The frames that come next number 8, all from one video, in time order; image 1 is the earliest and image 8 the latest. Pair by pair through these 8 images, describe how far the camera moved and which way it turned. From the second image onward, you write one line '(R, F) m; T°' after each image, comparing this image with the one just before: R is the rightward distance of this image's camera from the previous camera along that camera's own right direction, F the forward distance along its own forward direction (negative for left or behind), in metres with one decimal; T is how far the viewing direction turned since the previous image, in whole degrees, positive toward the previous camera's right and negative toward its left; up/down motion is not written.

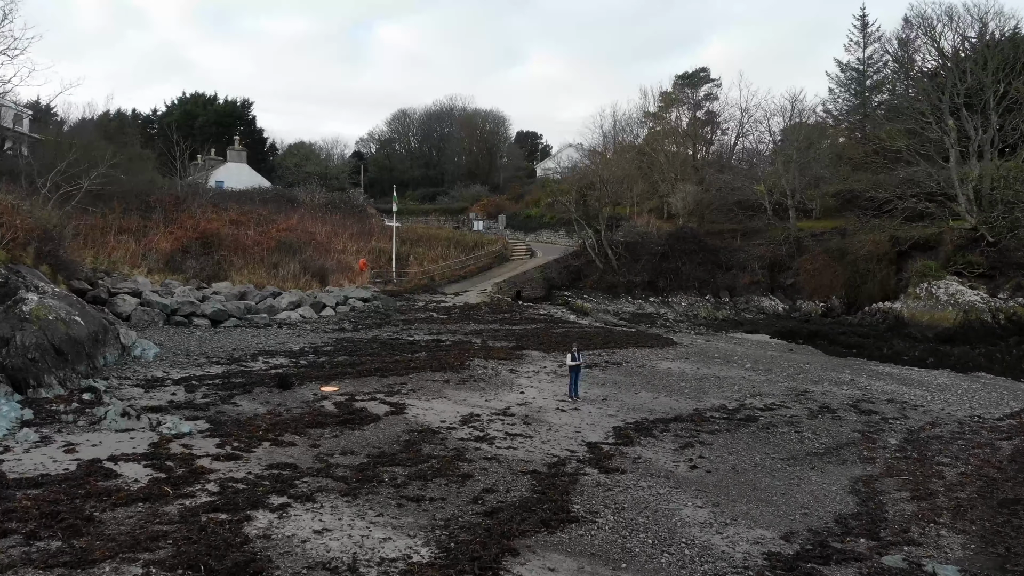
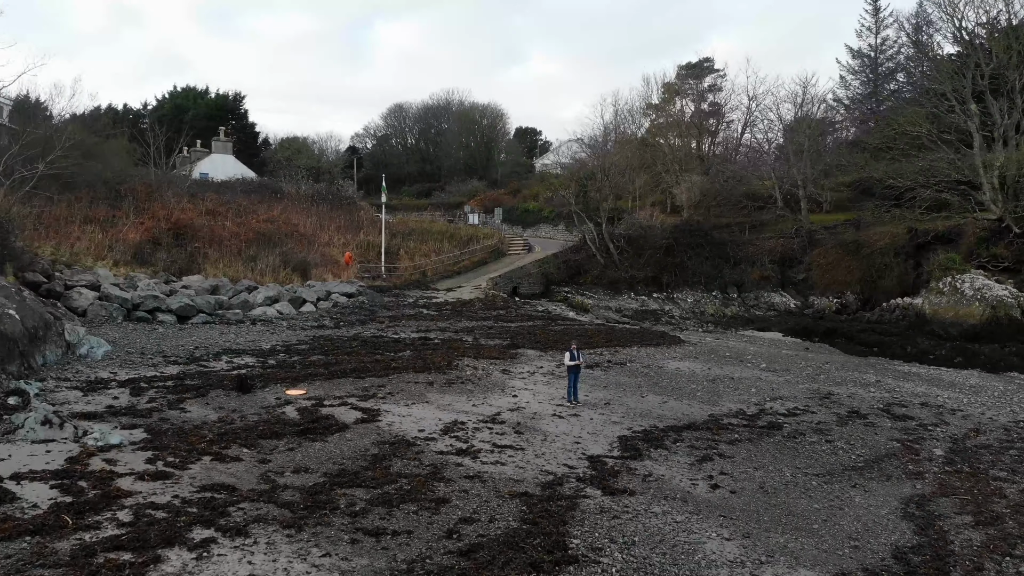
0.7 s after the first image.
(+0.1, +1.6) m; 0°
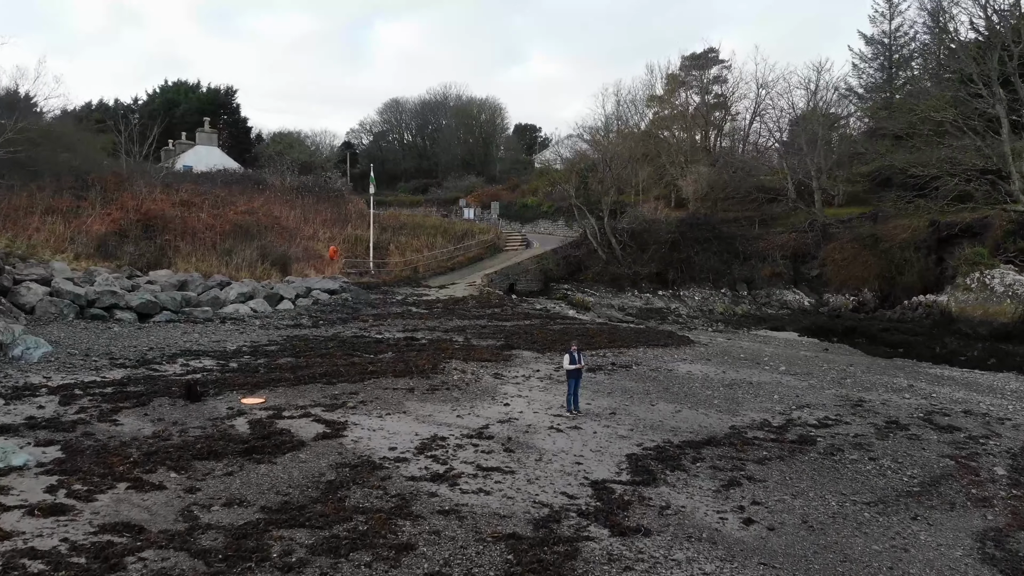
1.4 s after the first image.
(+0.1, +1.6) m; 0°
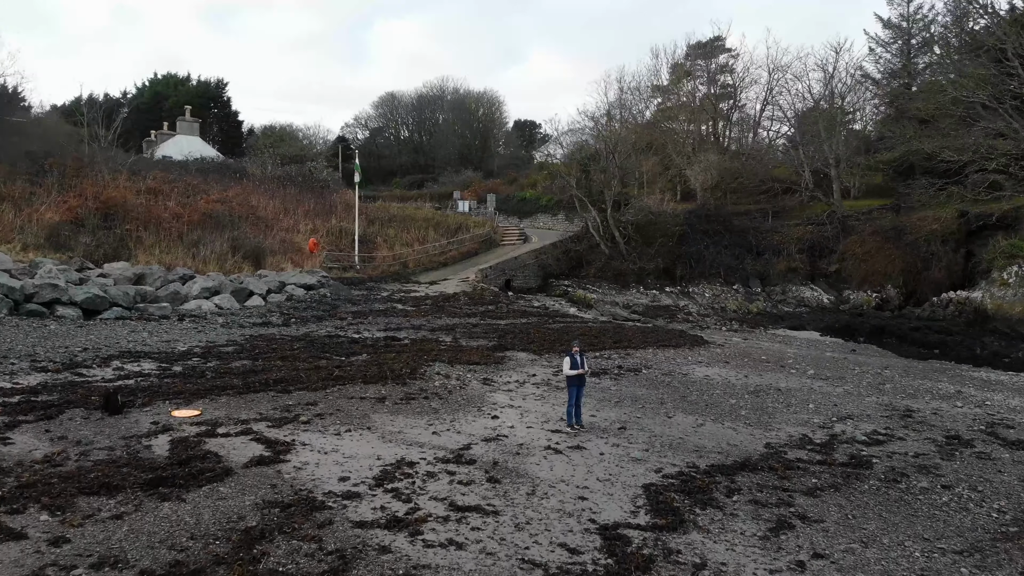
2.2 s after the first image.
(+0.1, +1.8) m; 0°
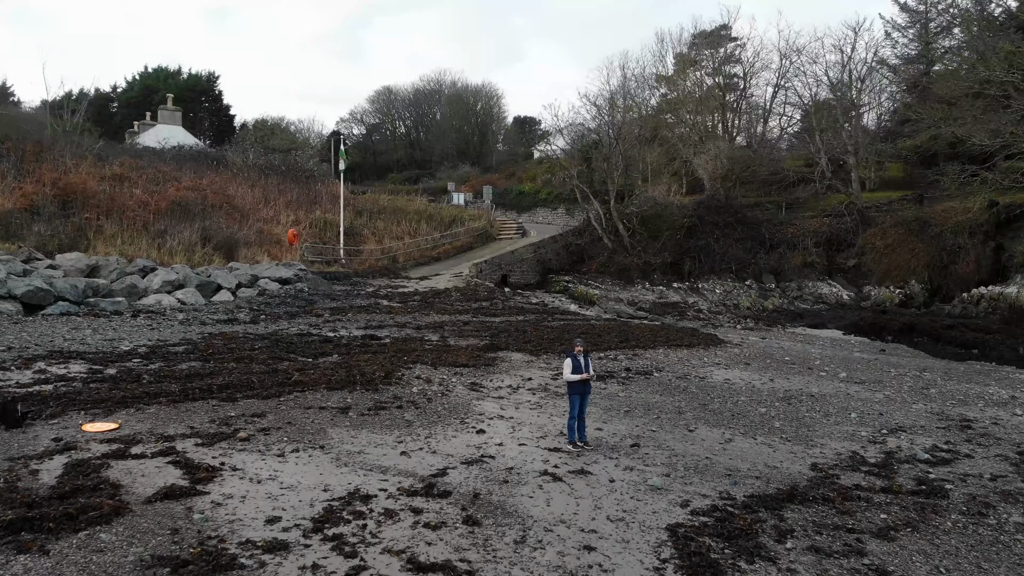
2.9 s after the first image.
(+0.1, +1.6) m; 0°
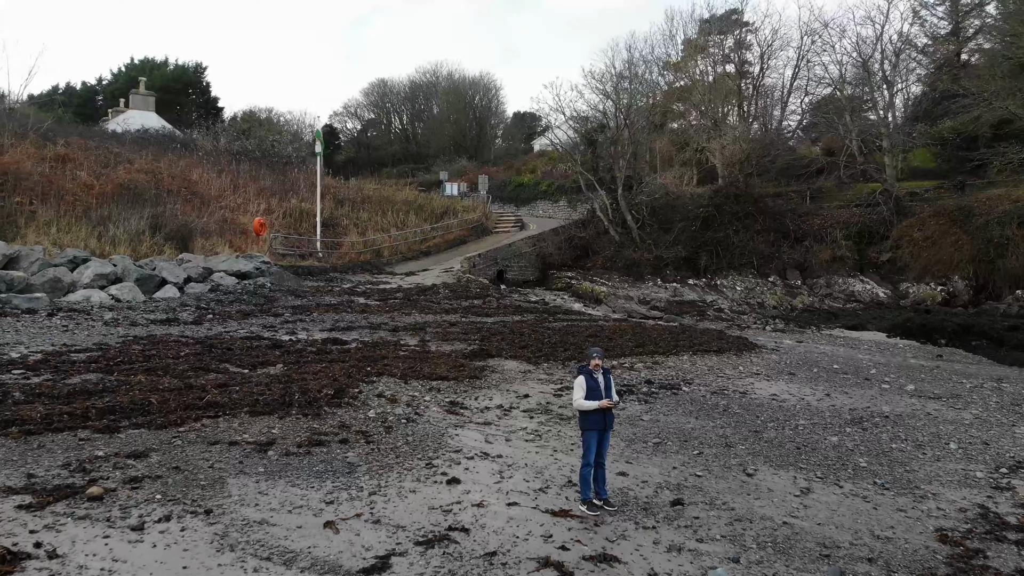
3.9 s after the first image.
(+0.1, +2.2) m; 0°
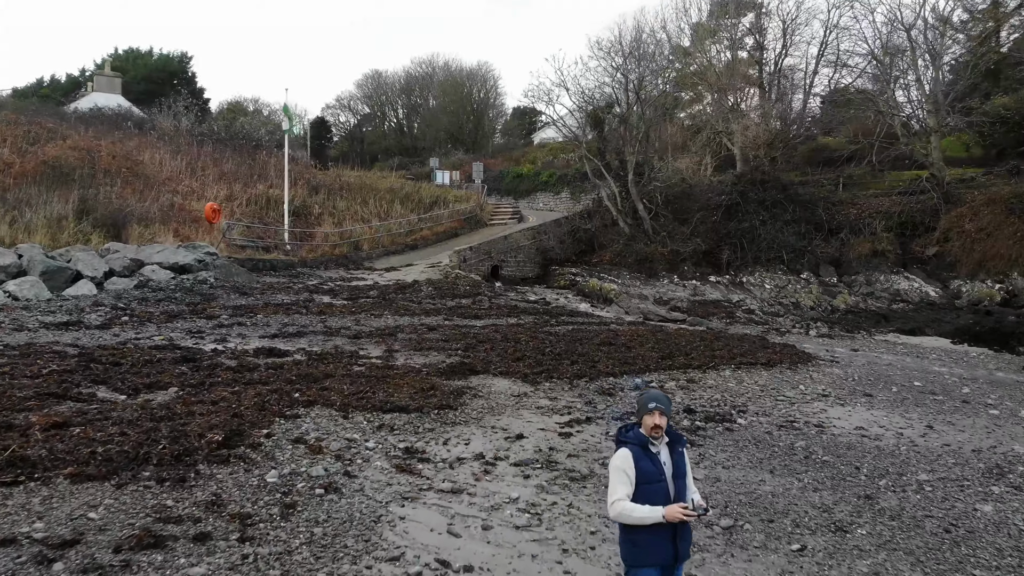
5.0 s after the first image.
(+0.1, +2.4) m; 0°
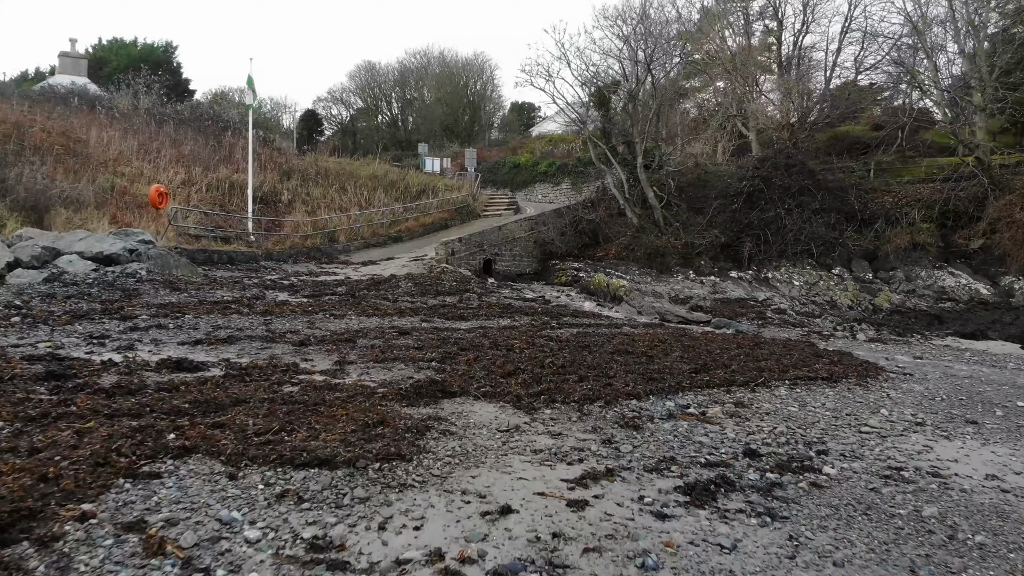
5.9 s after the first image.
(+0.1, +1.9) m; 0°
